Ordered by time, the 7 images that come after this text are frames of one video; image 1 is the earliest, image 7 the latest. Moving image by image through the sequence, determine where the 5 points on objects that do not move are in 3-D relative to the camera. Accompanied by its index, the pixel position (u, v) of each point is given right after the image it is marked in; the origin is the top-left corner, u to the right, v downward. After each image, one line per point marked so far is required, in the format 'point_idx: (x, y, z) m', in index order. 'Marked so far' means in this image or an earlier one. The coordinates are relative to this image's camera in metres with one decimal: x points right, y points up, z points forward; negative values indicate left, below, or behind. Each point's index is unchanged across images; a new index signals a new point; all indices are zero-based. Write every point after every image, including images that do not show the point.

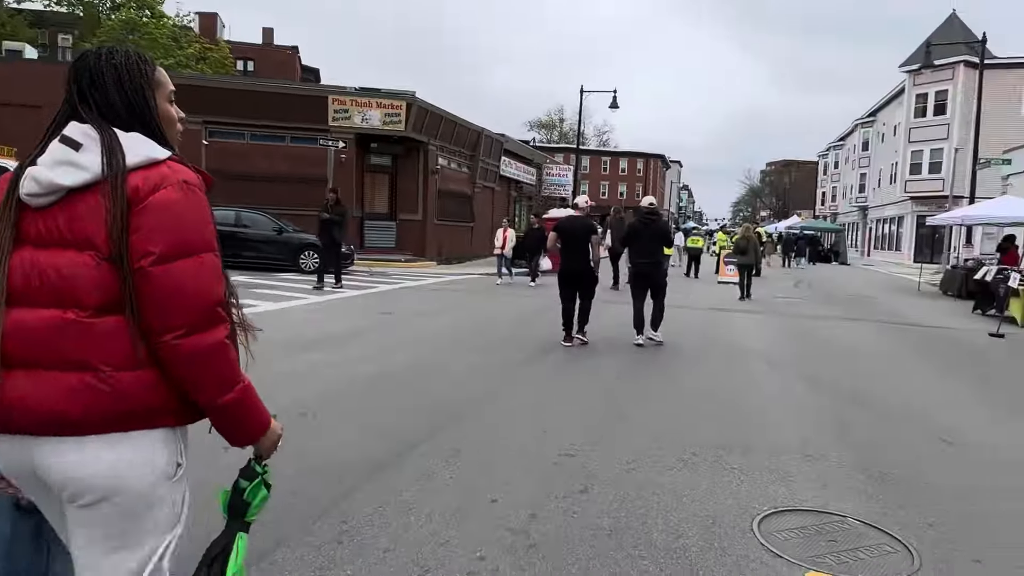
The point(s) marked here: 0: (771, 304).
0: (+6.2, -0.4, +16.2) m
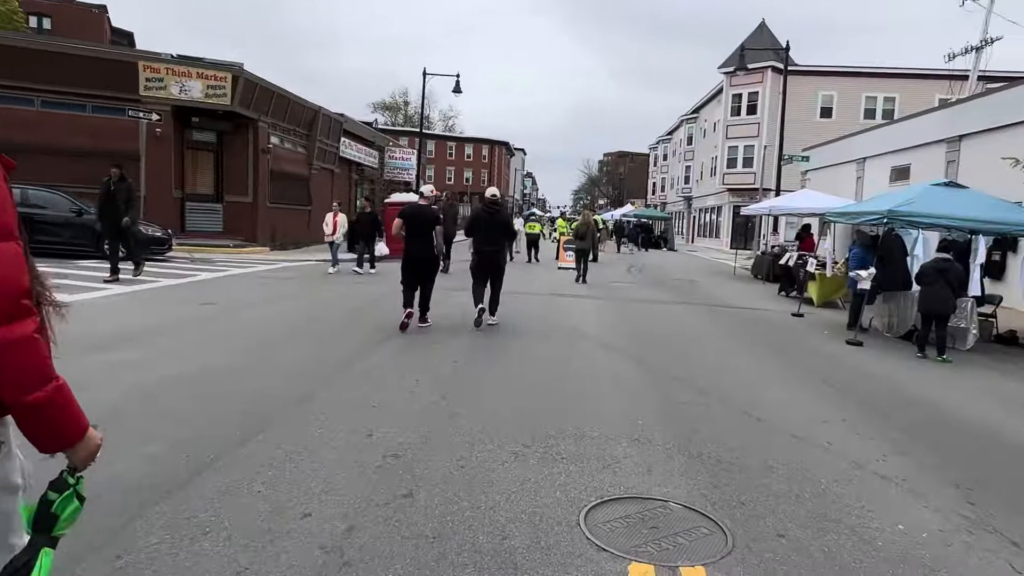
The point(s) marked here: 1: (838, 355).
0: (+2.3, 0.0, +16.9) m
1: (+4.7, -0.9, +9.8) m
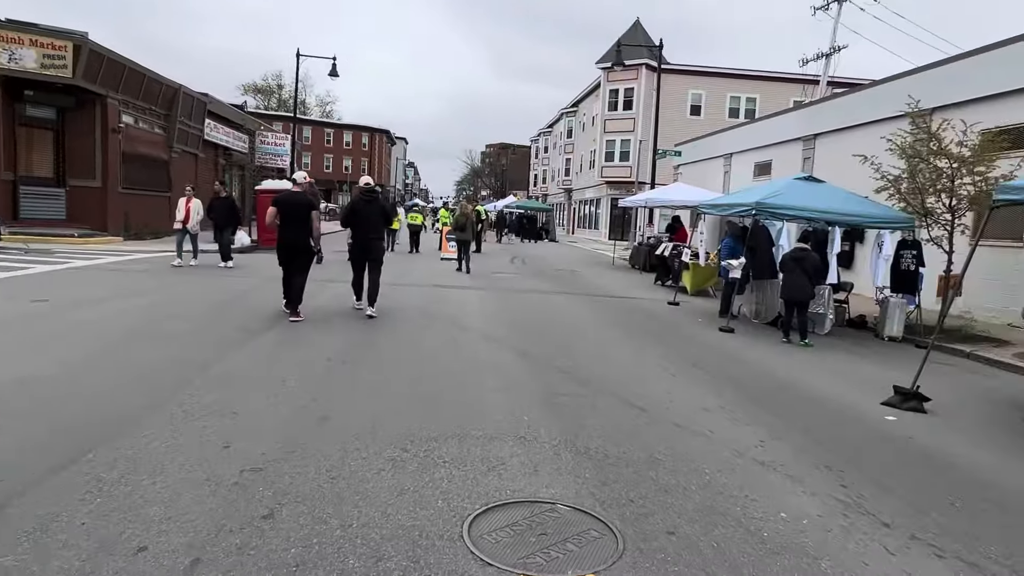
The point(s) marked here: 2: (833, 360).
0: (-0.5, +0.2, +16.7) m
1: (+3.0, -0.8, +10.1) m
2: (+4.4, -1.0, +9.3) m
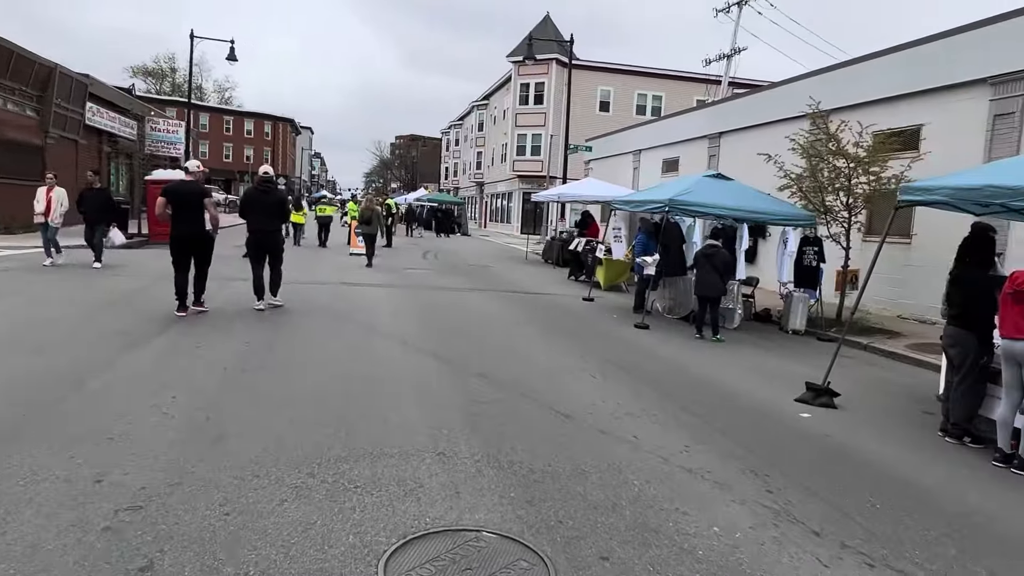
0: (-2.6, +0.3, +16.2) m
1: (+1.7, -0.7, +10.1) m
2: (+3.2, -0.9, +9.5) m
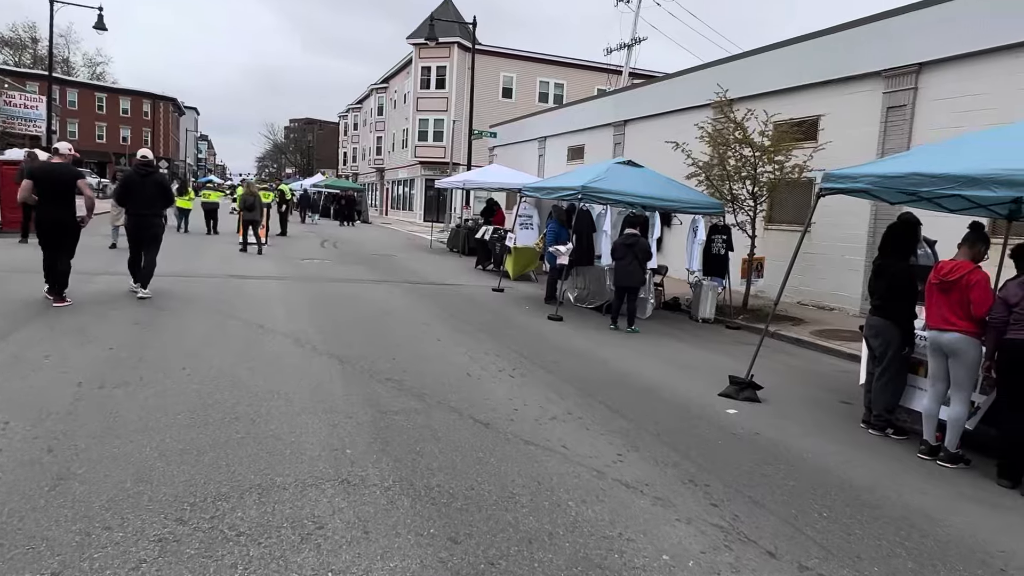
0: (-4.7, +0.5, +15.0) m
1: (+0.4, -0.6, +9.7) m
2: (+2.0, -0.8, +9.3) m
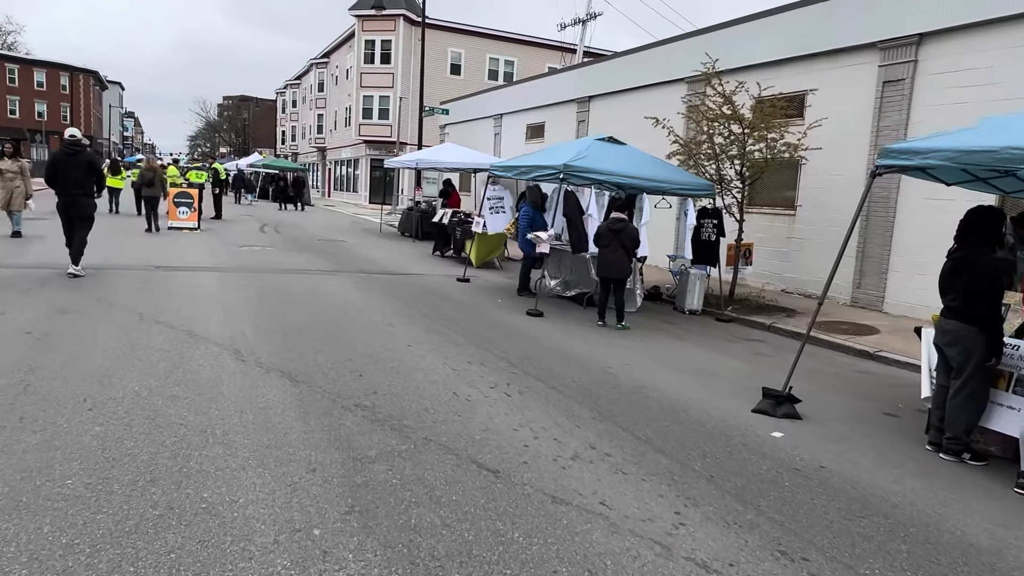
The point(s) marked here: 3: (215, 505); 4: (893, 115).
0: (-5.4, +0.7, +13.4) m
1: (+0.2, -0.5, +8.5) m
2: (+1.8, -0.7, +8.2) m
3: (-1.4, -1.0, +3.3) m
4: (+6.1, +2.8, +10.9) m
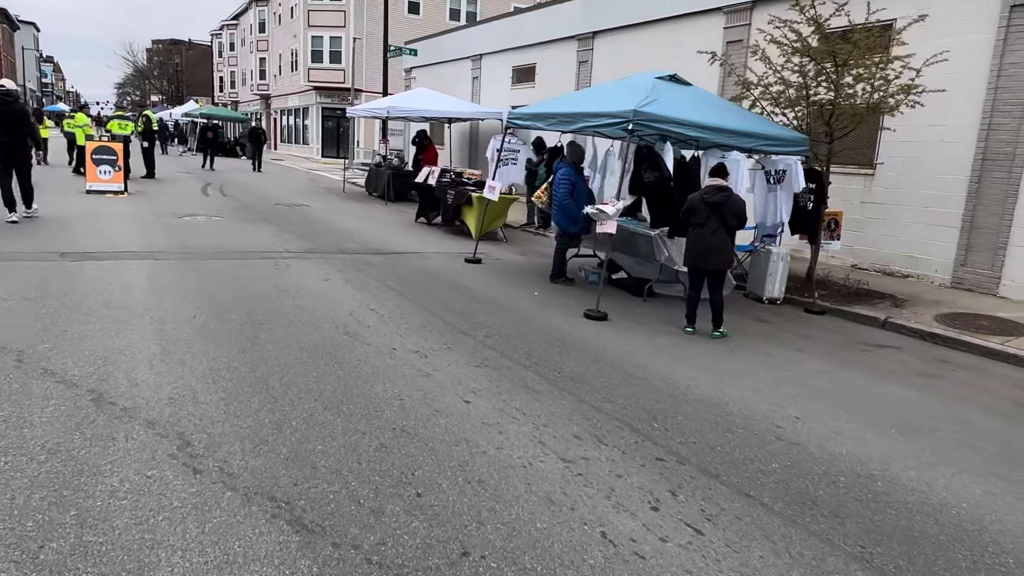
0: (-5.2, +0.9, +10.4) m
1: (+0.8, -0.5, +6.0) m
2: (+2.4, -0.7, +5.9) m
3: (-0.4, -1.4, +0.7) m
4: (+6.5, +3.0, +8.6) m
